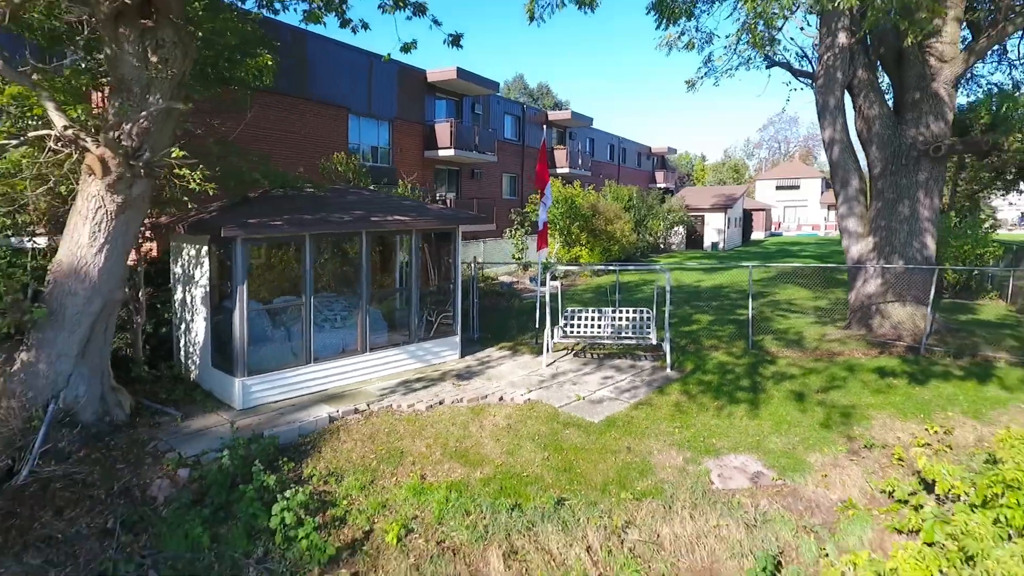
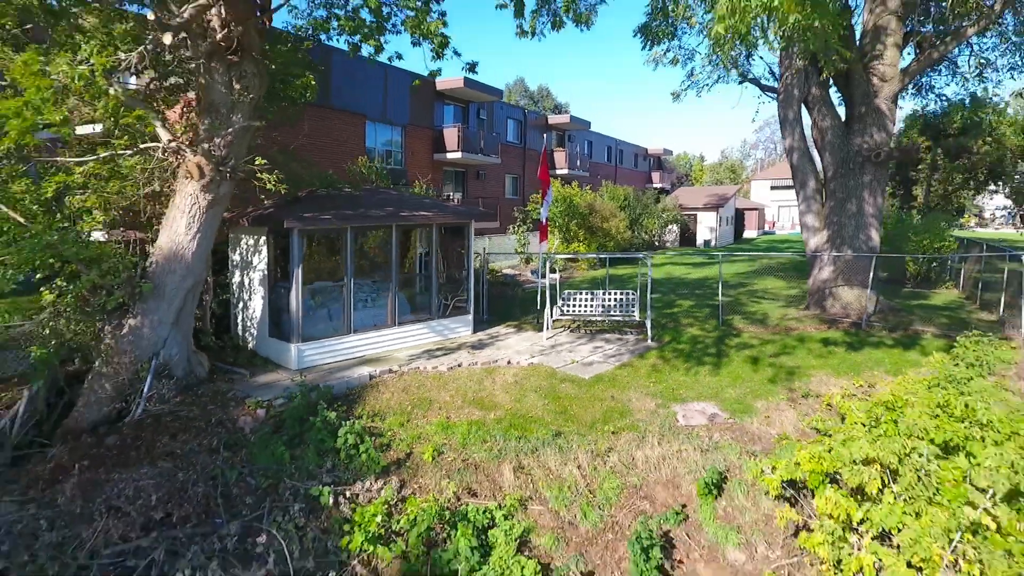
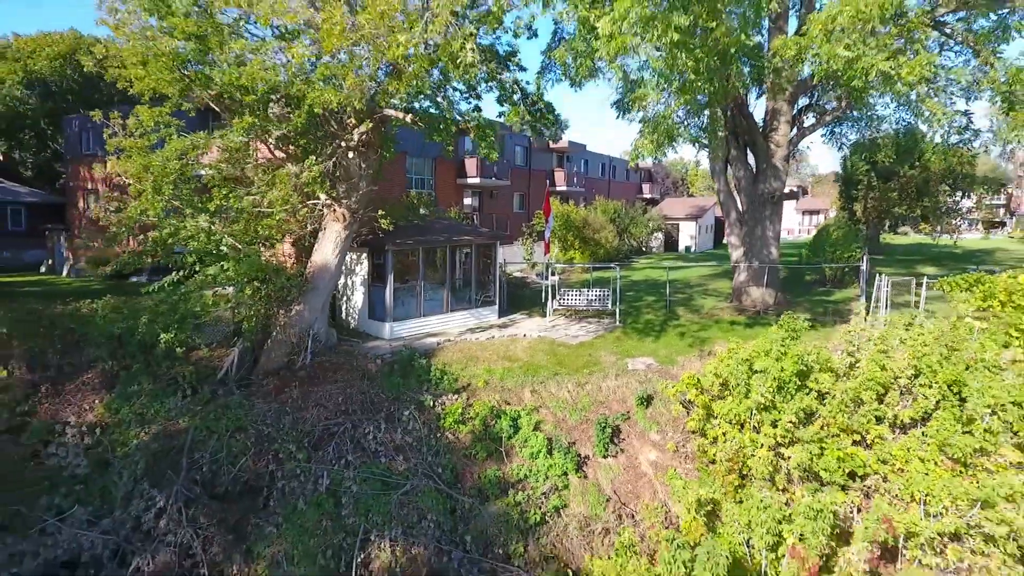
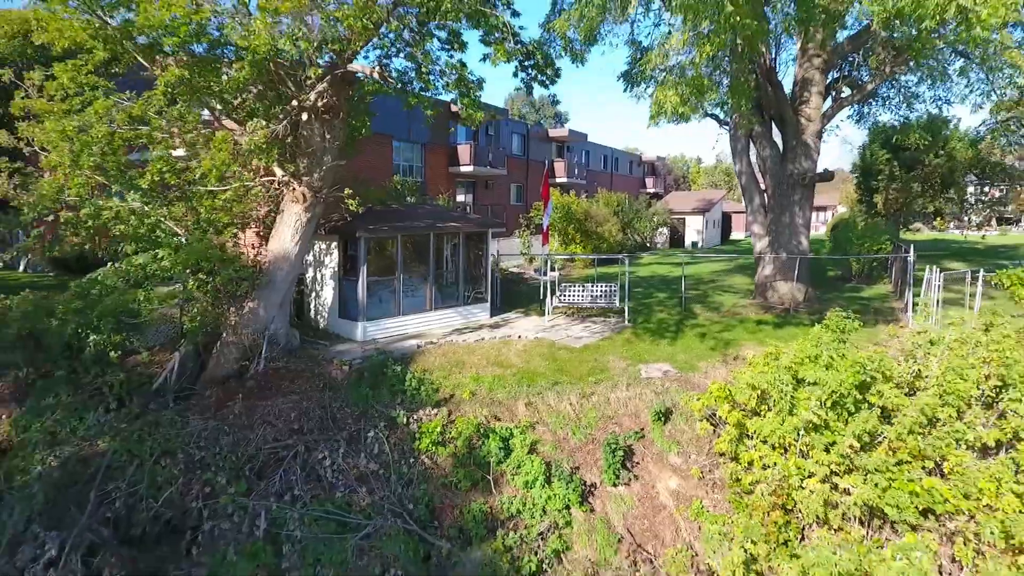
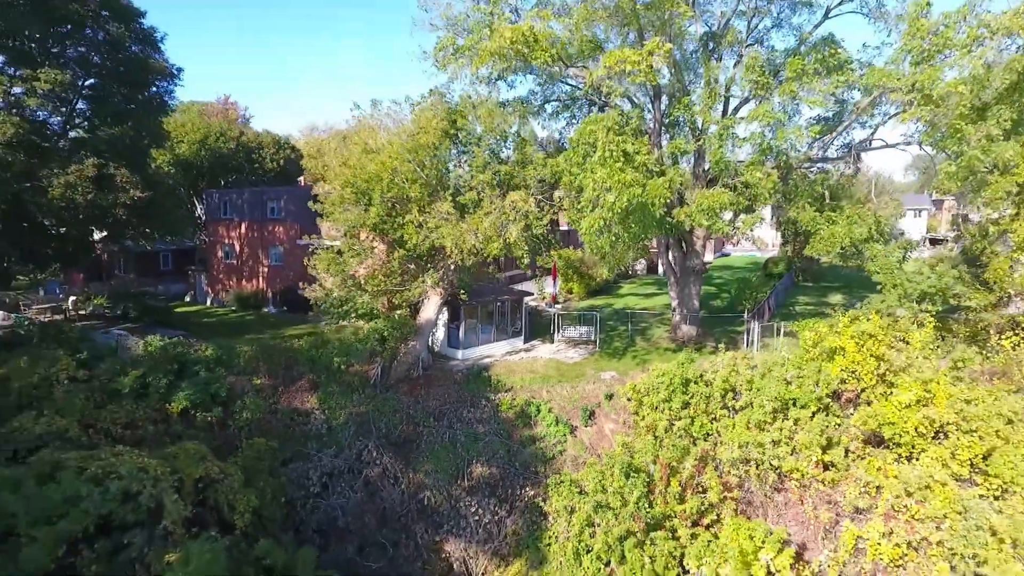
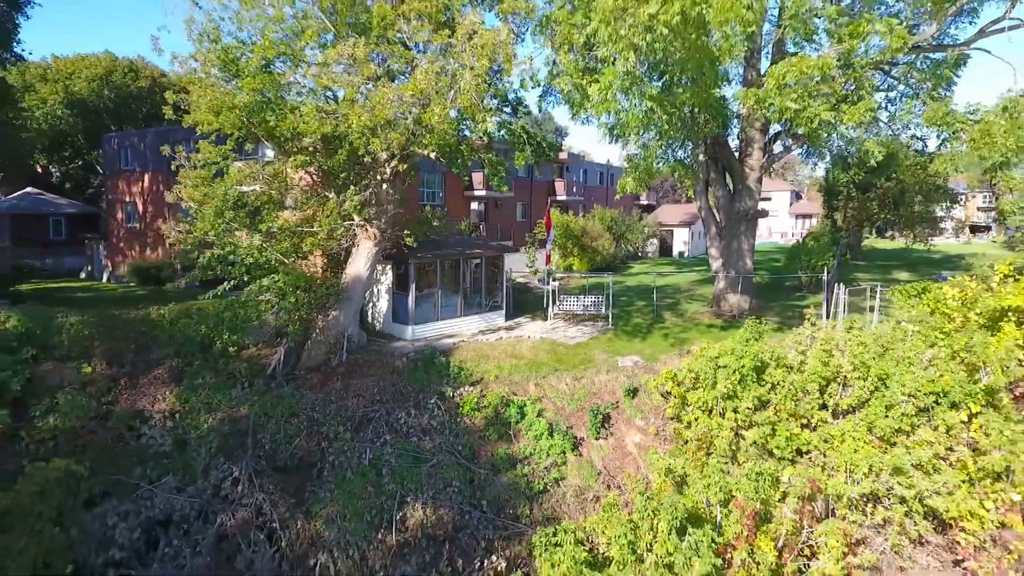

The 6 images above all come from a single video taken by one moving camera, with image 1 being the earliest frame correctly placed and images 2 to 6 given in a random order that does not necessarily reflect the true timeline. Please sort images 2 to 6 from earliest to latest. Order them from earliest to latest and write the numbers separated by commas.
2, 4, 3, 6, 5
